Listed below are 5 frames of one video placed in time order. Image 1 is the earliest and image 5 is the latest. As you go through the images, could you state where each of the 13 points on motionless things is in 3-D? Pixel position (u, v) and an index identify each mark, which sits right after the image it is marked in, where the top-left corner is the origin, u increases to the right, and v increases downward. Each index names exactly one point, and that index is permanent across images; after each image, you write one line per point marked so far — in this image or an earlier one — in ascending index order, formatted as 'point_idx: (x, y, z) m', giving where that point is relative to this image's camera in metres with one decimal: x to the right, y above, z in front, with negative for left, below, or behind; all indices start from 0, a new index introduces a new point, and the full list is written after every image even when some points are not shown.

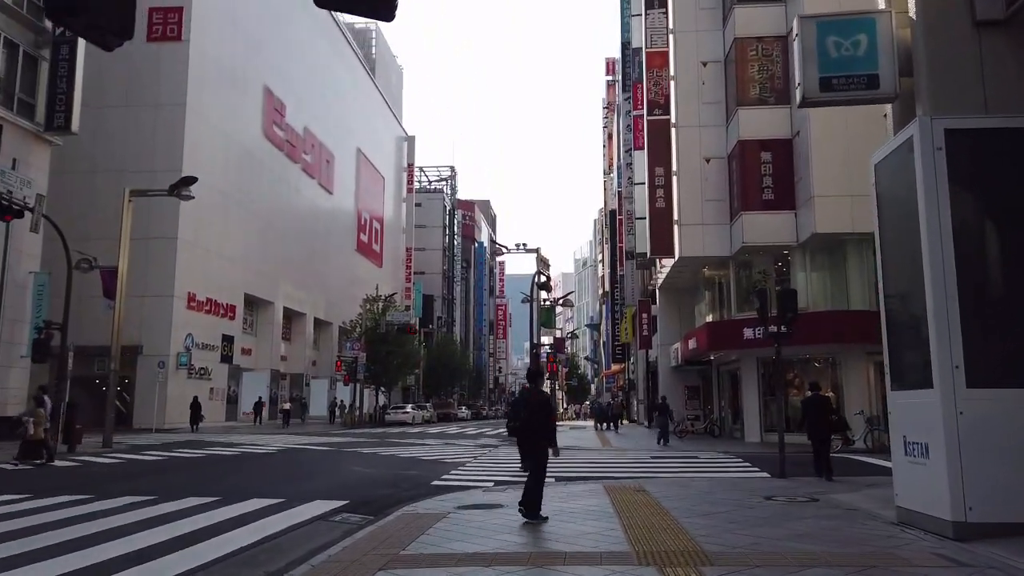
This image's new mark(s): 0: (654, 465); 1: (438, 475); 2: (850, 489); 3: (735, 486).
0: (+3.2, -4.1, +18.8) m
1: (-1.5, -3.7, +16.0) m
2: (+5.3, -3.2, +12.6) m
3: (+3.6, -3.2, +13.1) m
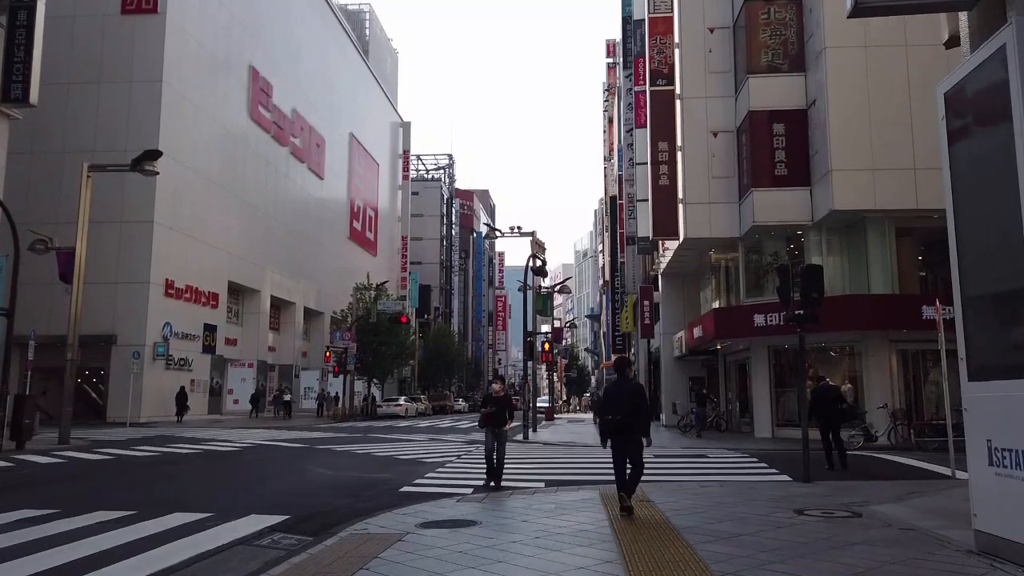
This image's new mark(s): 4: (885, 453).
0: (+3.0, -3.7, +16.8) m
1: (-1.7, -3.3, +14.0) m
2: (+5.0, -2.8, +10.6) m
3: (+3.3, -2.9, +11.1) m
4: (+9.1, -4.0, +19.6) m
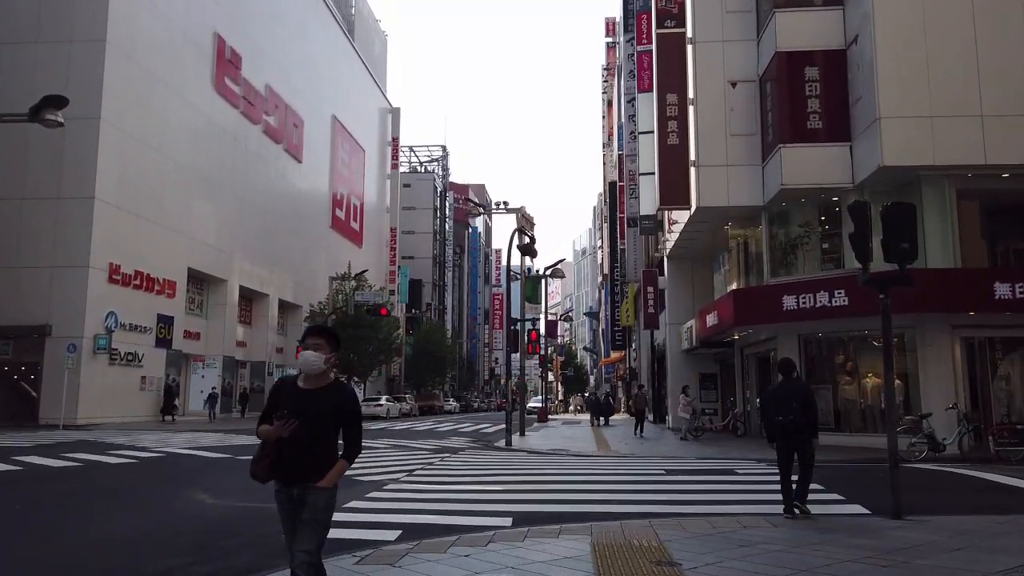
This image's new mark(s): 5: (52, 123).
0: (+2.4, -3.1, +12.6) m
1: (-2.3, -2.7, +9.8) m
2: (+4.5, -2.2, +6.5) m
3: (+2.8, -2.2, +6.9) m
4: (+8.5, -3.4, +15.5) m
5: (-11.4, +4.1, +19.9) m
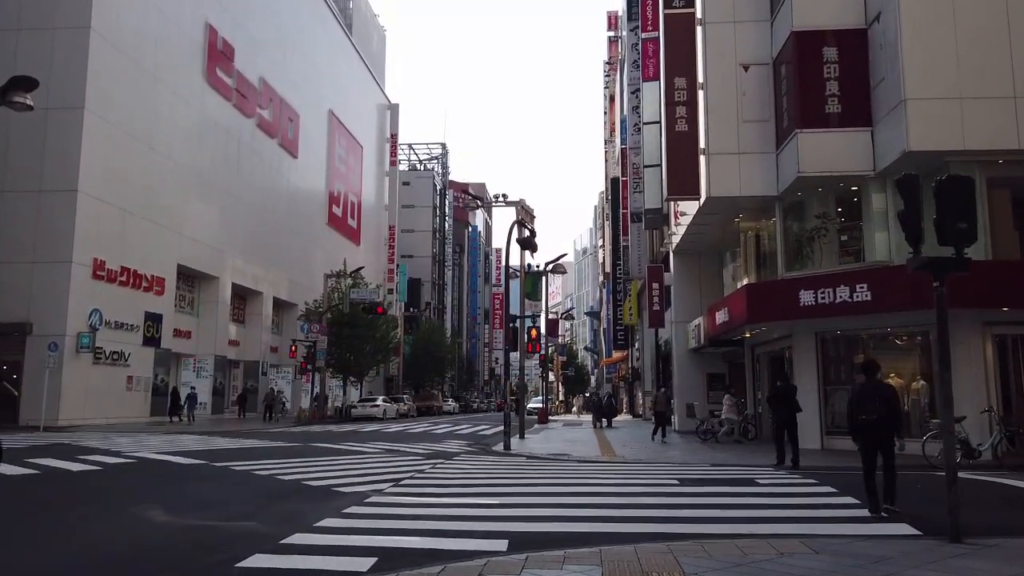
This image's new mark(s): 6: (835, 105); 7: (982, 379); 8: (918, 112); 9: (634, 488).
0: (+2.4, -3.0, +11.4) m
1: (-2.3, -2.6, +8.6) m
2: (+4.5, -2.1, +5.2) m
3: (+2.8, -2.1, +5.6) m
4: (+8.5, -3.3, +14.2) m
5: (-11.4, +4.2, +18.6) m
6: (+7.7, +4.3, +19.1) m
7: (+9.9, -1.9, +17.0) m
8: (+8.7, +3.7, +17.2) m
9: (+1.9, -3.1, +12.7) m
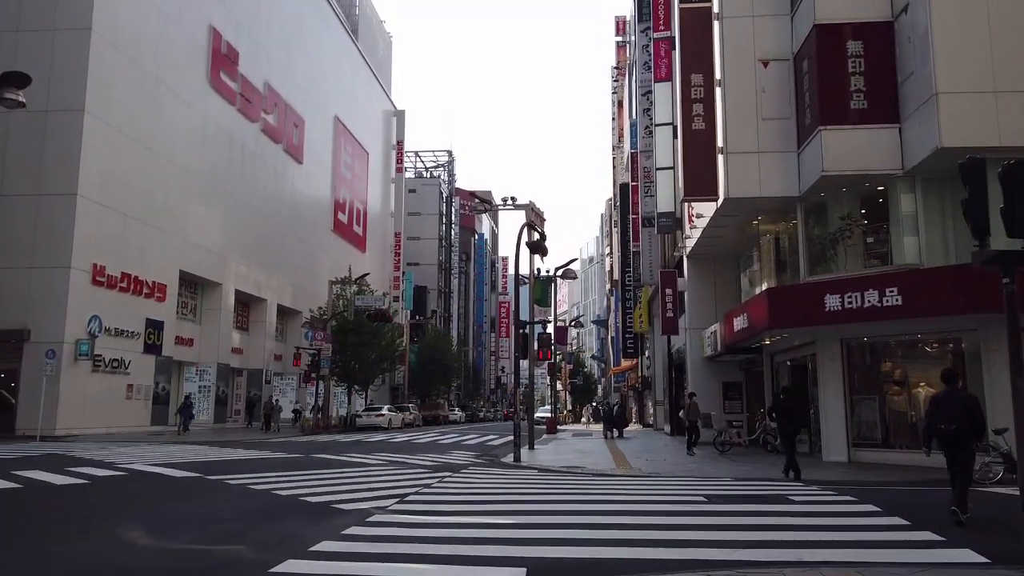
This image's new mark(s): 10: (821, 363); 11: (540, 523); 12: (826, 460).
0: (+2.6, -3.0, +10.5) m
1: (-2.1, -2.5, +7.8) m
2: (+4.6, -2.0, +4.3) m
3: (+2.9, -2.1, +4.8) m
4: (+8.7, -3.3, +13.3) m
5: (-11.1, +4.1, +17.9) m
6: (+7.9, +4.2, +18.3) m
7: (+10.1, -2.0, +16.1) m
8: (+8.9, +3.7, +16.3) m
9: (+2.1, -3.2, +11.8) m
10: (+7.4, -1.8, +19.3) m
11: (+0.4, -3.0, +10.5) m
12: (+7.4, -4.0, +18.9) m
